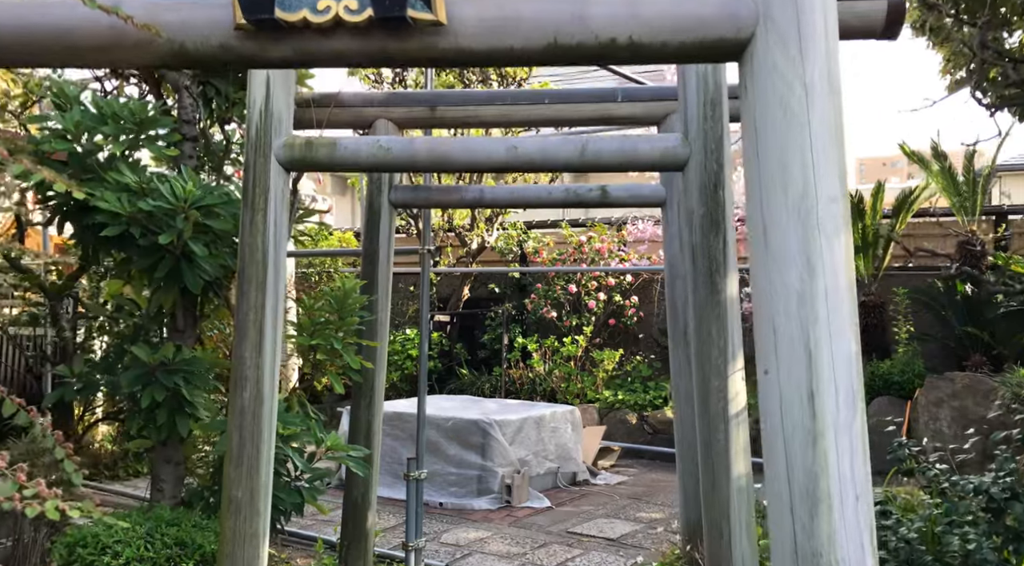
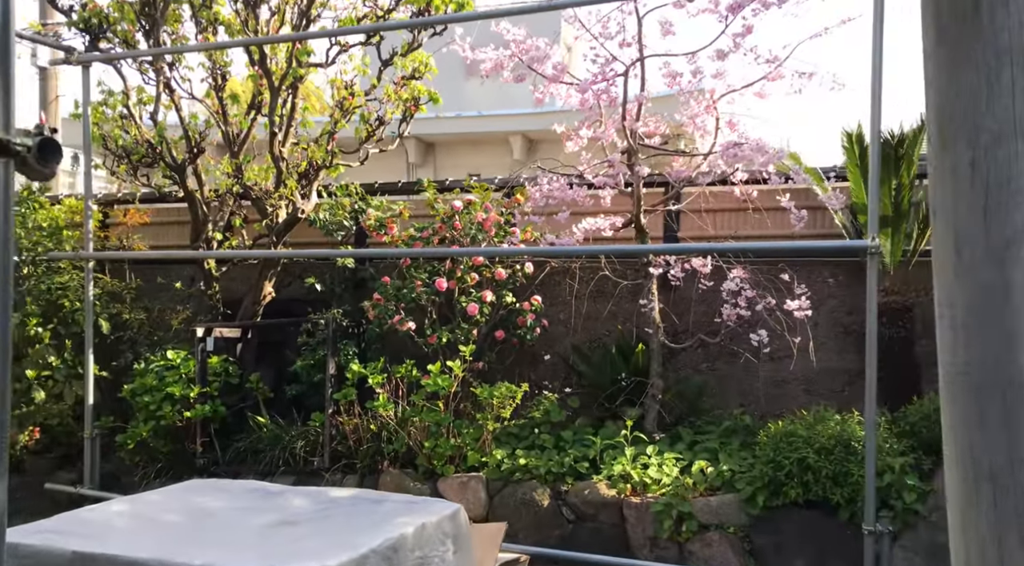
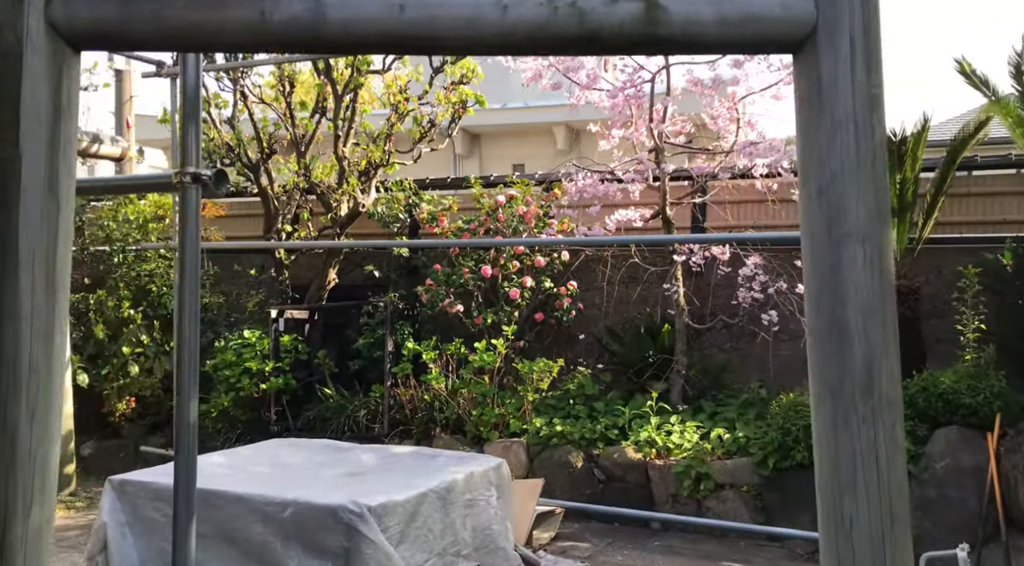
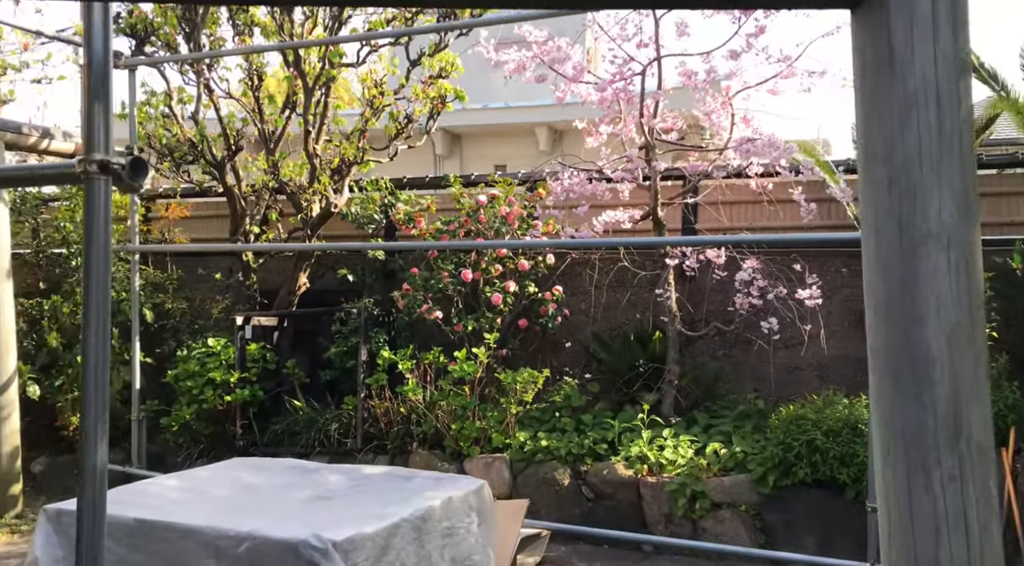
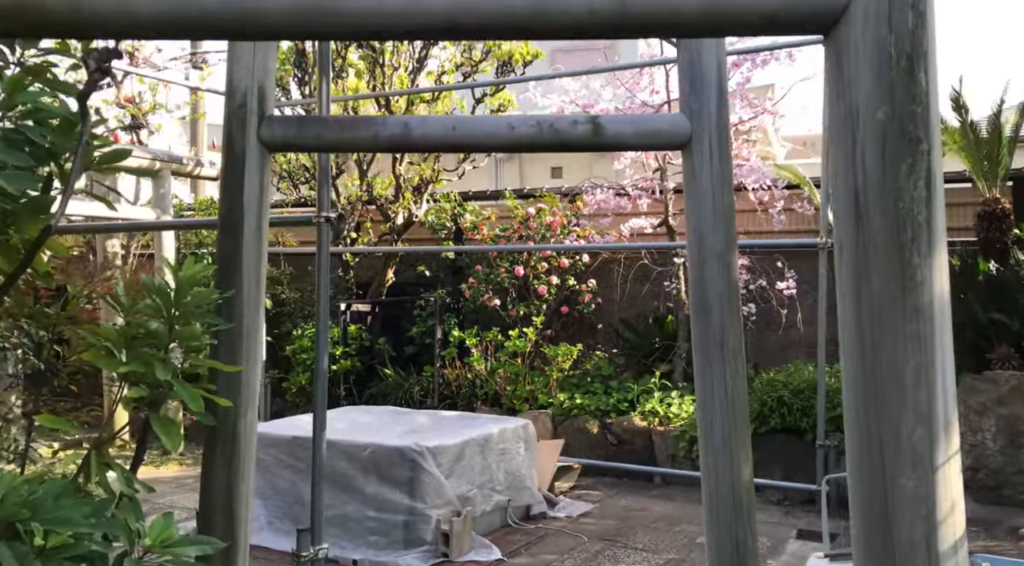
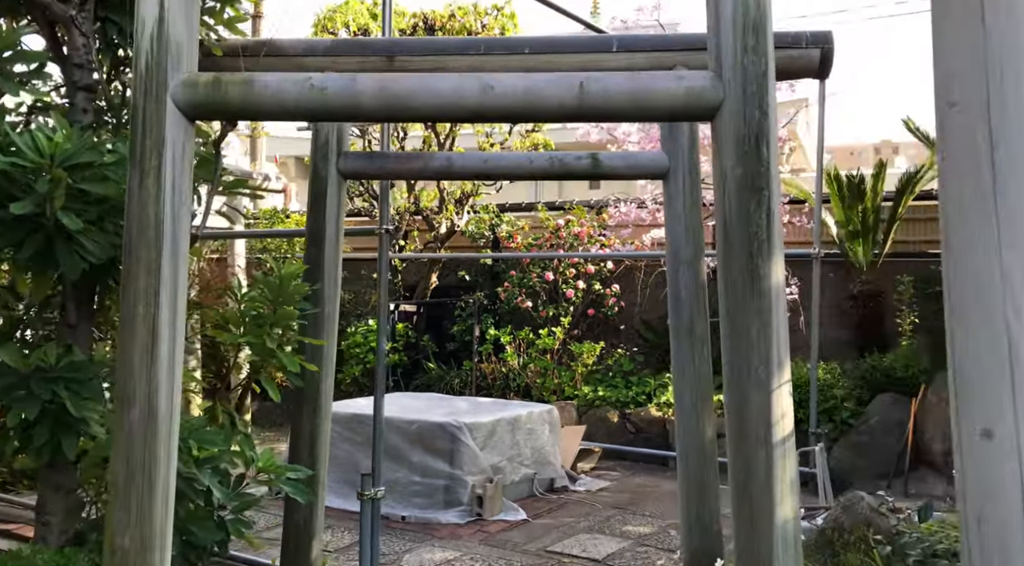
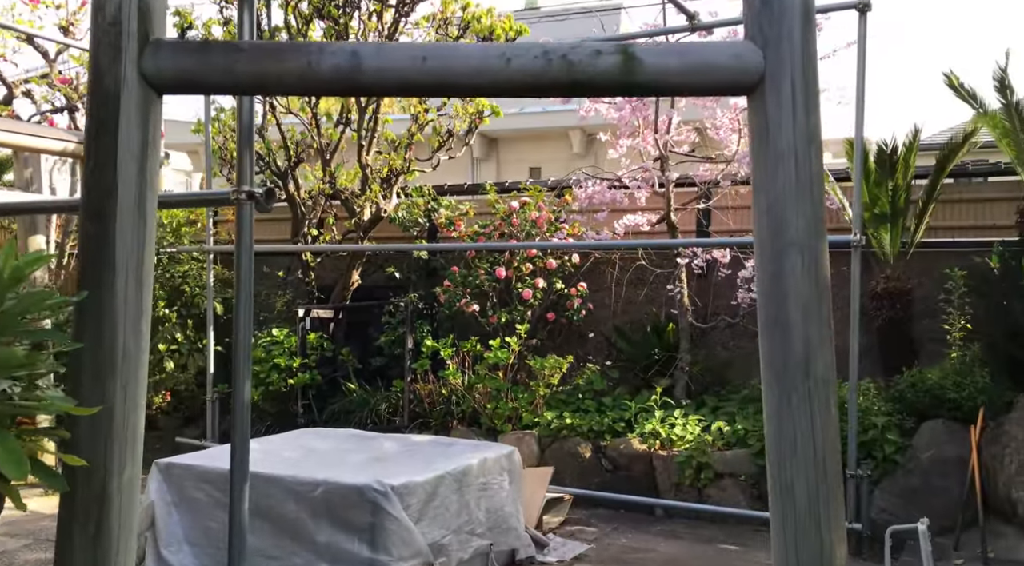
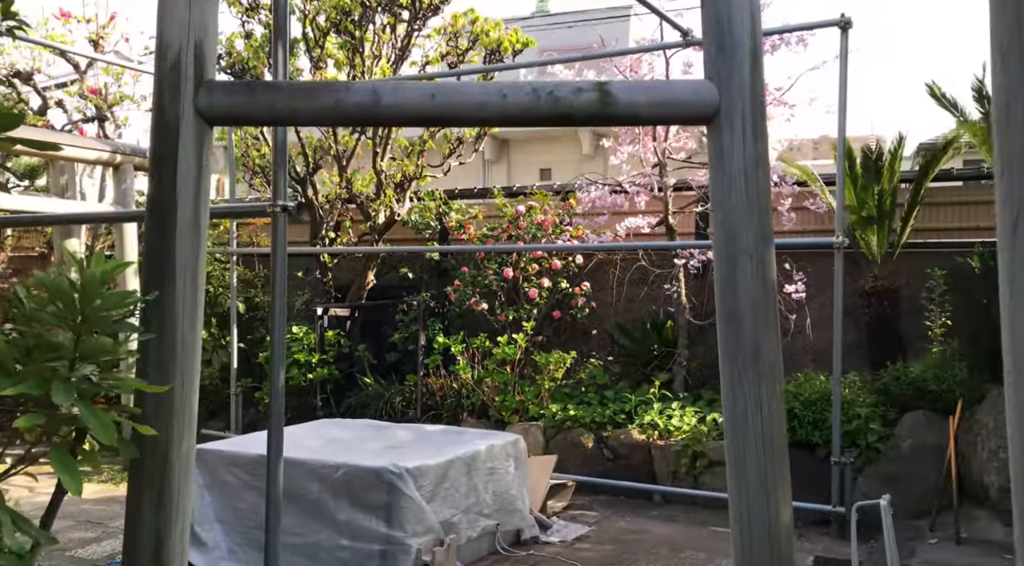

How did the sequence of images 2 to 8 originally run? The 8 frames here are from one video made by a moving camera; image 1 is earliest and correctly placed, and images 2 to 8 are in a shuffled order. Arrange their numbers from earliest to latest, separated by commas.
6, 5, 8, 7, 3, 4, 2
